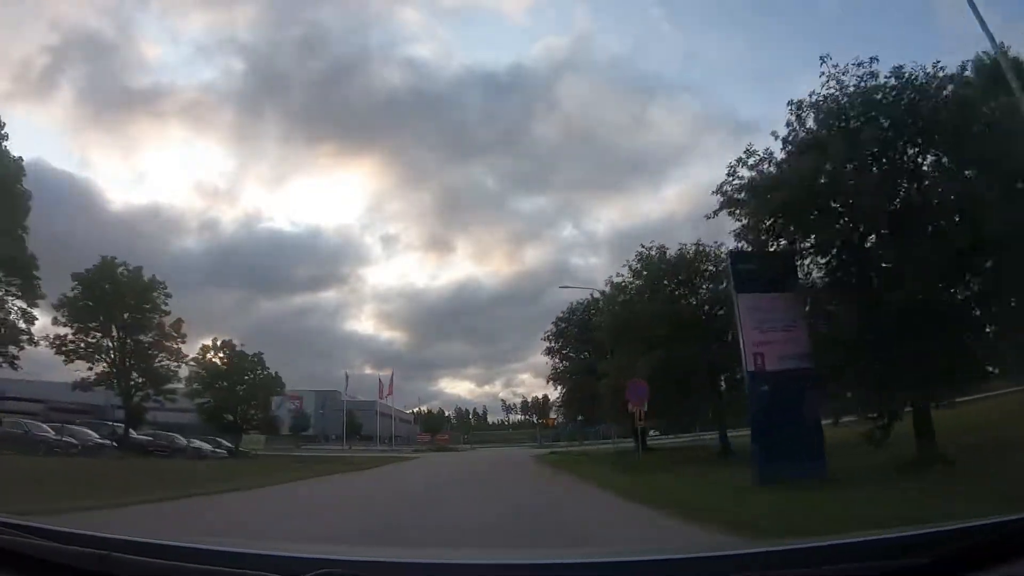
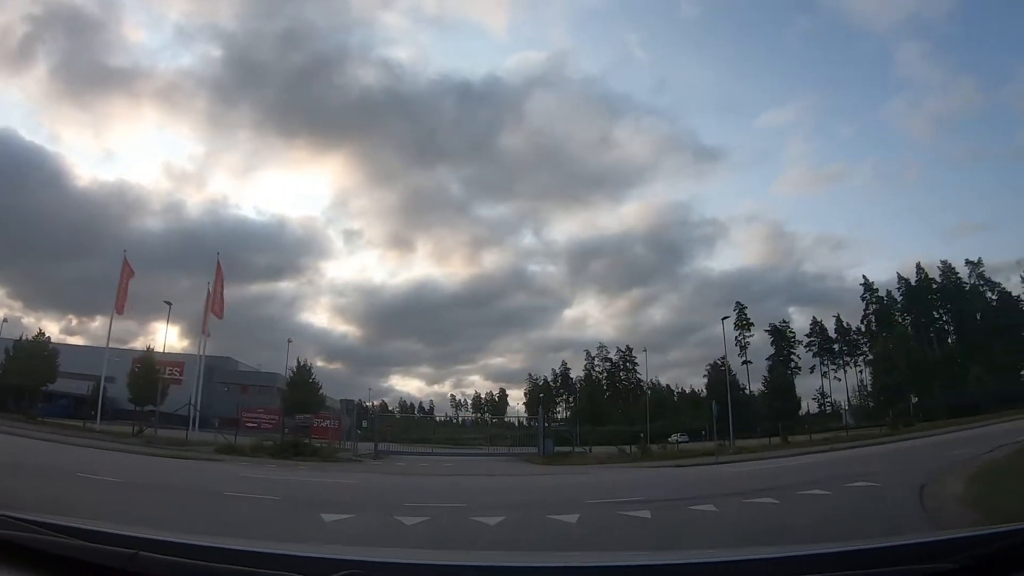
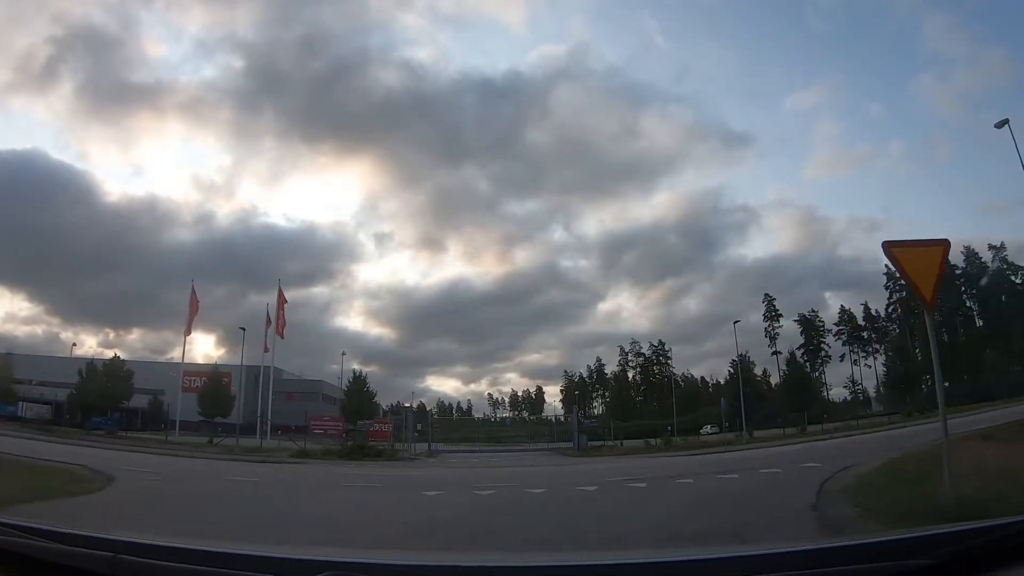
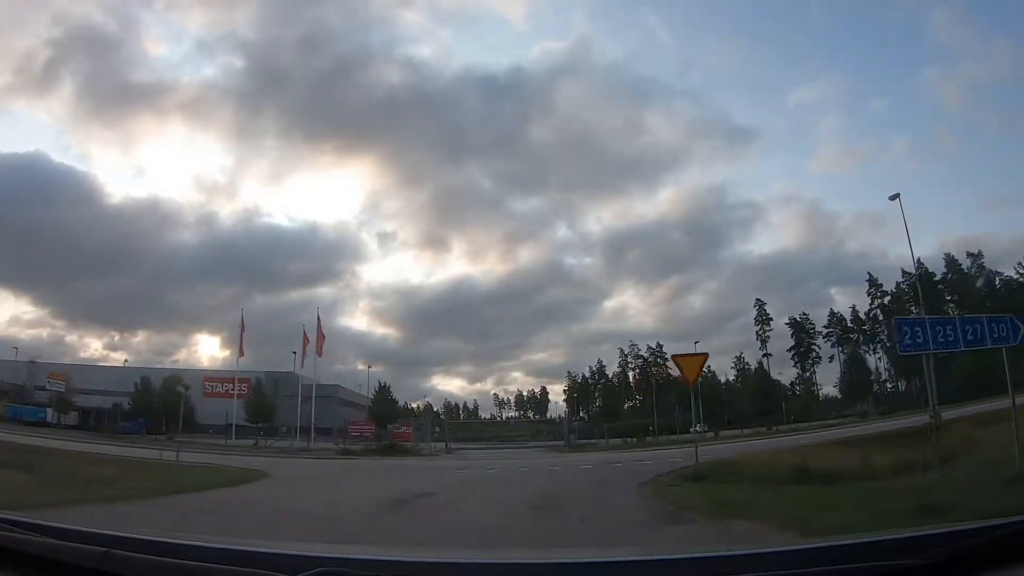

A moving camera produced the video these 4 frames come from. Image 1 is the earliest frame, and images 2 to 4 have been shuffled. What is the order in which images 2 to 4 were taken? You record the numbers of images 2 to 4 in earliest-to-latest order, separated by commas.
4, 3, 2
